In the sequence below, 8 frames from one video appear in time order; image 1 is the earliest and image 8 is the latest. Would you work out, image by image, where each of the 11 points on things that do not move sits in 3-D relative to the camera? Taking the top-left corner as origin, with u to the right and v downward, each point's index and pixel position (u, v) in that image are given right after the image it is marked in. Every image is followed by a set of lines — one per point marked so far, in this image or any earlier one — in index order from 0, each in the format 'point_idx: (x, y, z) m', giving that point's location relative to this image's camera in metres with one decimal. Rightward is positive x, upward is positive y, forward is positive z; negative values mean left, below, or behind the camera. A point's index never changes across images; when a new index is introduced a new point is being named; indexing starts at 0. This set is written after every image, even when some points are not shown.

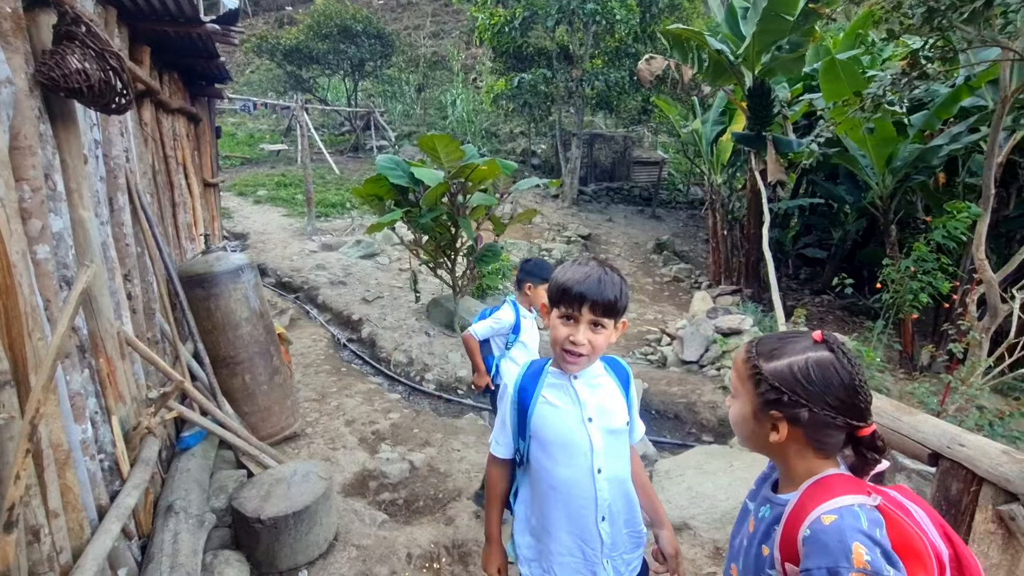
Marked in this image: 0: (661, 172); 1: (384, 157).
0: (+4.4, +3.5, +14.5) m
1: (-1.3, +1.4, +5.0) m
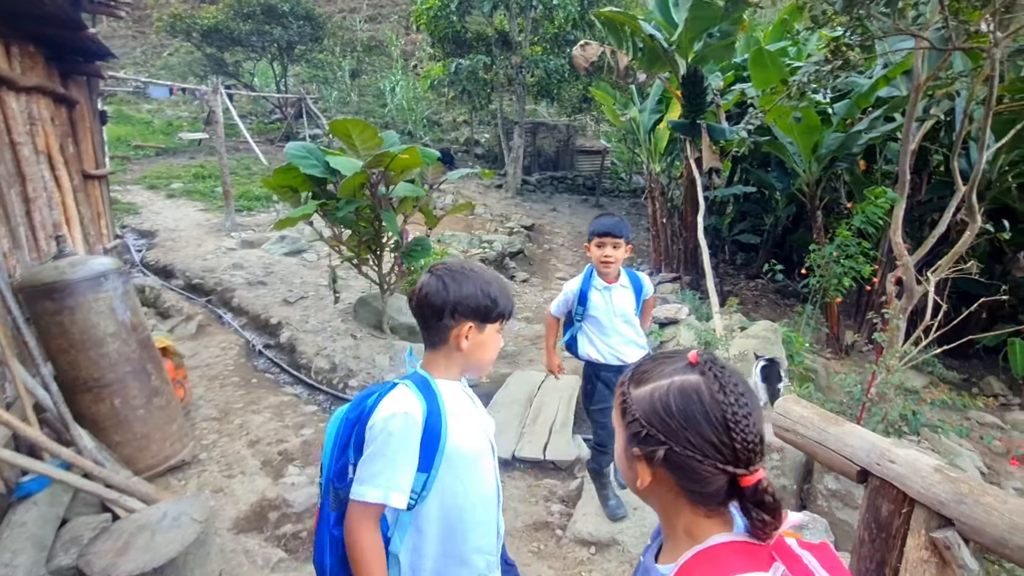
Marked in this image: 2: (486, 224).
0: (+2.7, +3.8, +14.5) m
1: (-2.0, +1.4, +4.5) m
2: (-0.6, +1.4, +10.9) m
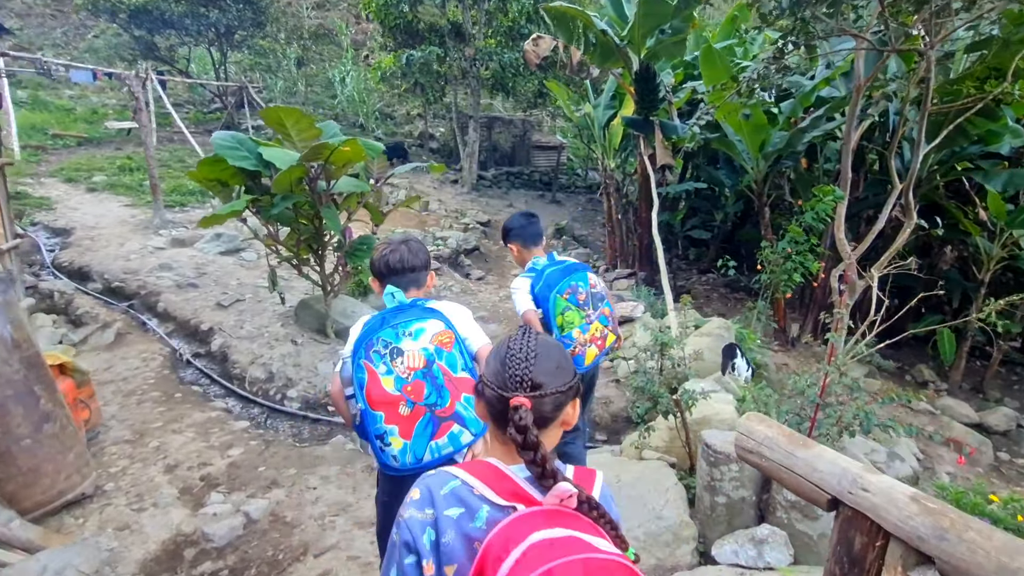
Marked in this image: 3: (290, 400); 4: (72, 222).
0: (+1.4, +3.9, +14.4) m
1: (-2.5, +1.3, +4.1) m
2: (-1.6, +1.5, +10.6) m
3: (-1.9, -1.0, +4.1) m
4: (-7.0, +1.0, +7.7) m
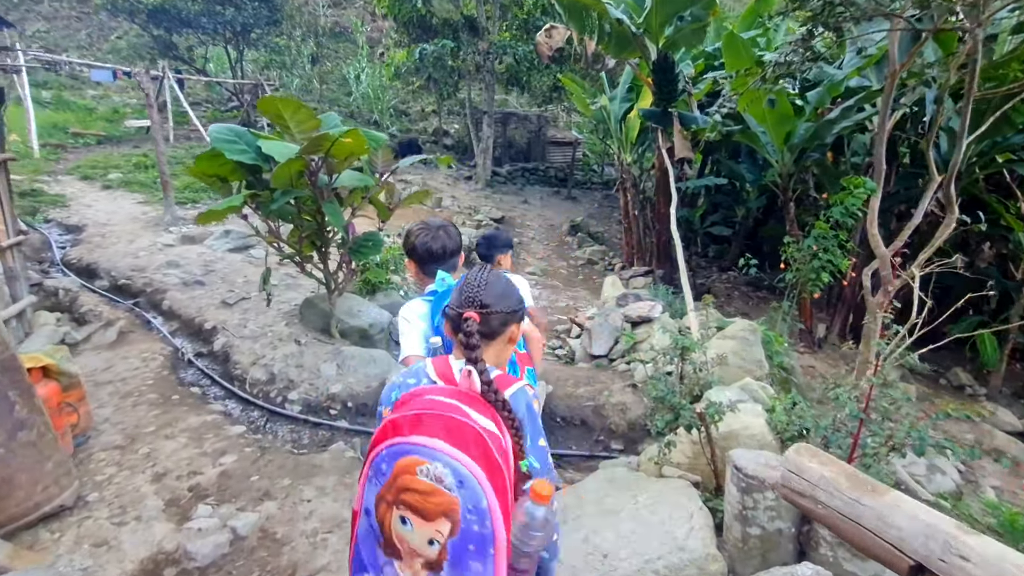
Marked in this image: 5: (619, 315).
0: (+1.8, +4.0, +14.1) m
1: (-2.4, +1.3, +4.0) m
2: (-1.3, +1.5, +10.4) m
3: (-1.8, -0.9, +4.0) m
4: (-6.8, +1.1, +7.7) m
5: (+1.1, -0.3, +4.9) m
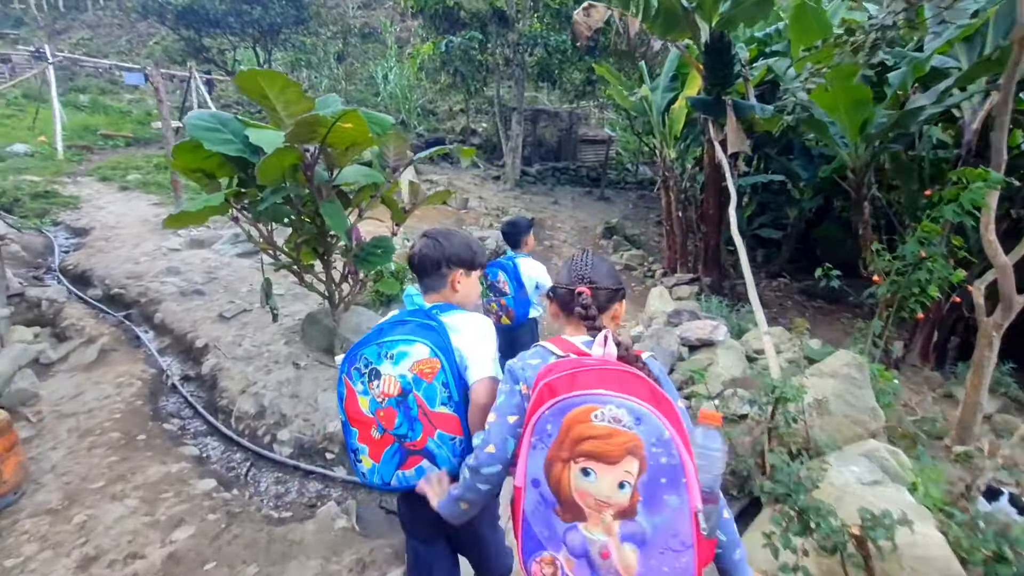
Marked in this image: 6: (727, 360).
0: (+2.6, +3.8, +13.3) m
1: (-2.1, +1.2, +3.4) m
2: (-0.6, +1.4, +9.7) m
3: (-1.6, -1.1, +3.3) m
4: (-6.3, +1.0, +7.3) m
5: (+1.4, -0.4, +4.1) m
6: (+1.7, -0.6, +3.9) m
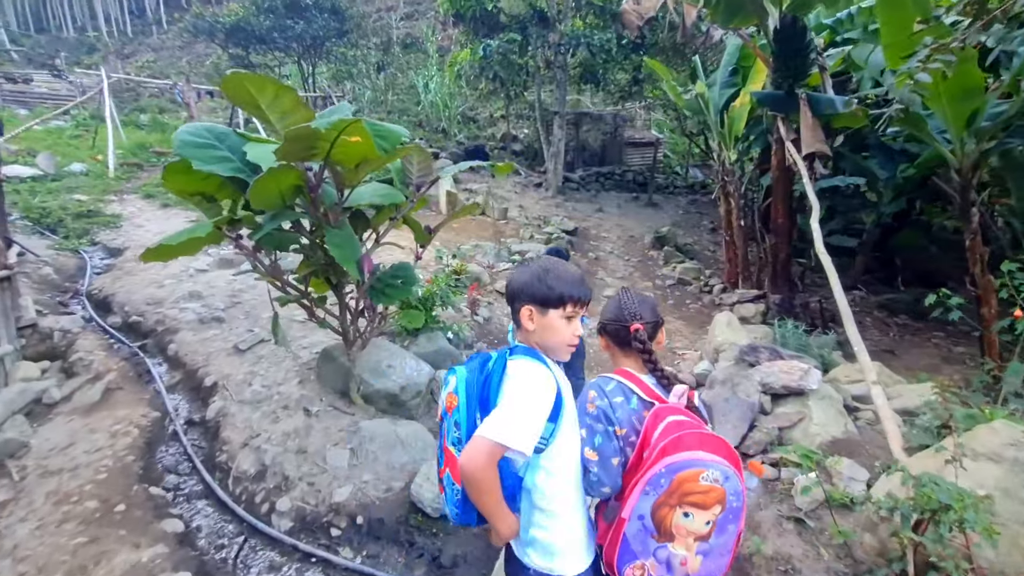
0: (+3.7, +3.5, +12.4) m
1: (-1.9, +1.0, +2.9) m
2: (+0.1, +1.1, +9.2) m
3: (-1.3, -1.3, +2.8) m
4: (-5.7, +0.7, +7.3) m
5: (+1.7, -0.7, +3.3) m
6: (+2.0, -0.8, +3.2) m
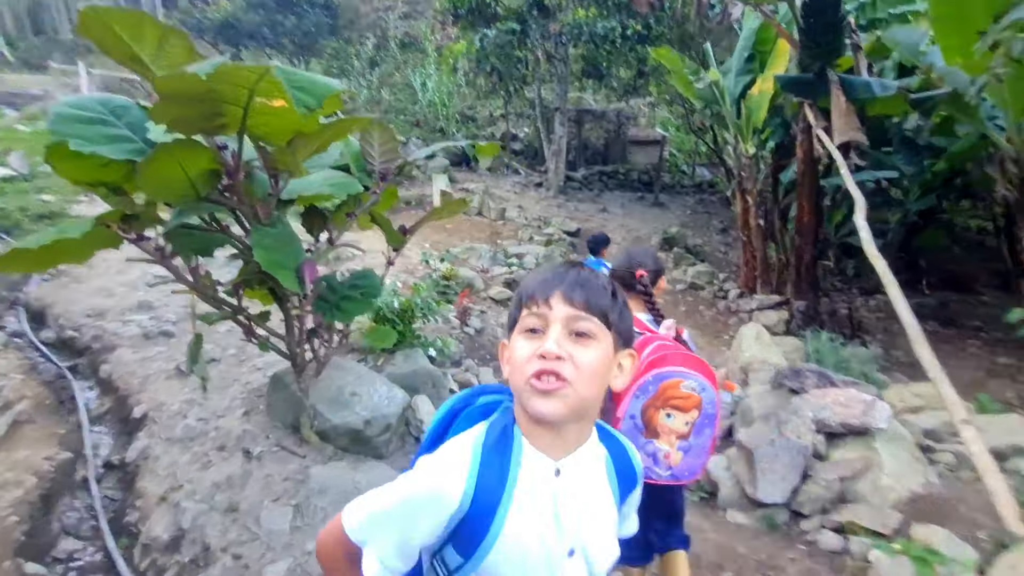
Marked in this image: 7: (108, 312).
0: (+3.7, +3.4, +11.8) m
1: (-2.0, +0.9, +2.3) m
2: (+0.1, +1.0, +8.5) m
3: (-1.4, -1.4, +2.1) m
4: (-5.8, +0.6, +6.6) m
5: (+1.6, -0.7, +2.7) m
6: (+2.0, -0.9, +2.5) m
7: (-3.7, -0.2, +4.5) m
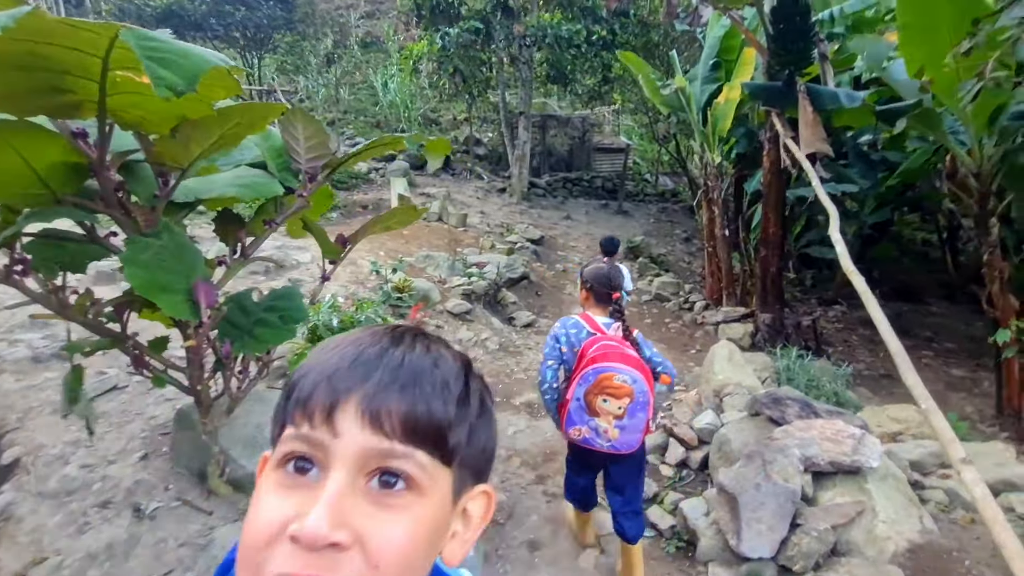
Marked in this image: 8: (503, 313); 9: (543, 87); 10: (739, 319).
0: (+2.8, +3.1, +11.6) m
1: (-2.2, +0.8, +1.8) m
2: (-0.5, +0.8, +8.1) m
3: (-1.6, -1.5, +1.6) m
4: (-6.3, +0.5, +5.8) m
5: (+1.4, -0.8, +2.4) m
6: (+1.7, -1.0, +2.2) m
7: (-4.1, -0.3, +3.8) m
8: (-0.1, -0.3, +6.0) m
9: (+0.7, +4.8, +11.3) m
10: (+3.0, -0.4, +6.3) m
